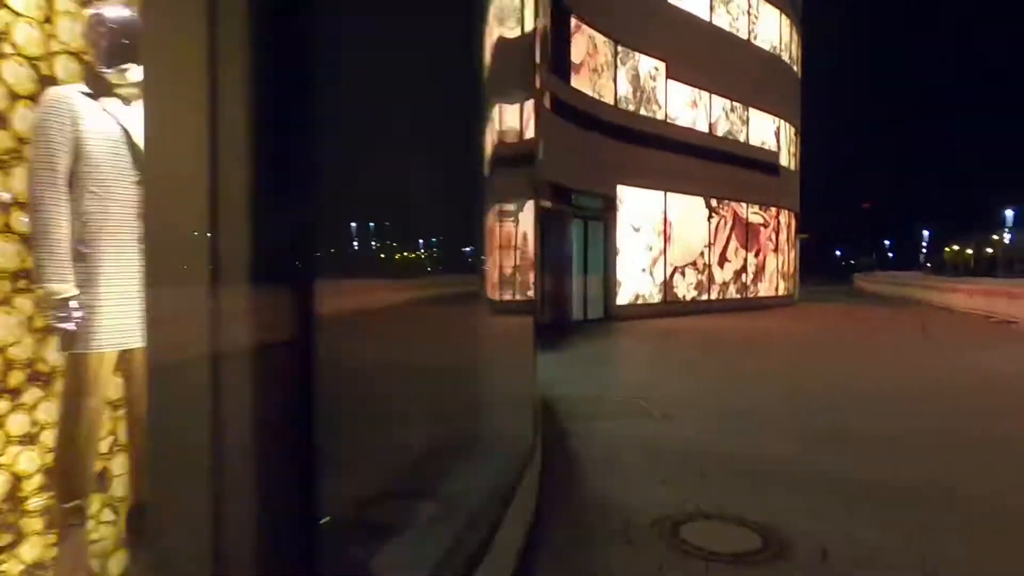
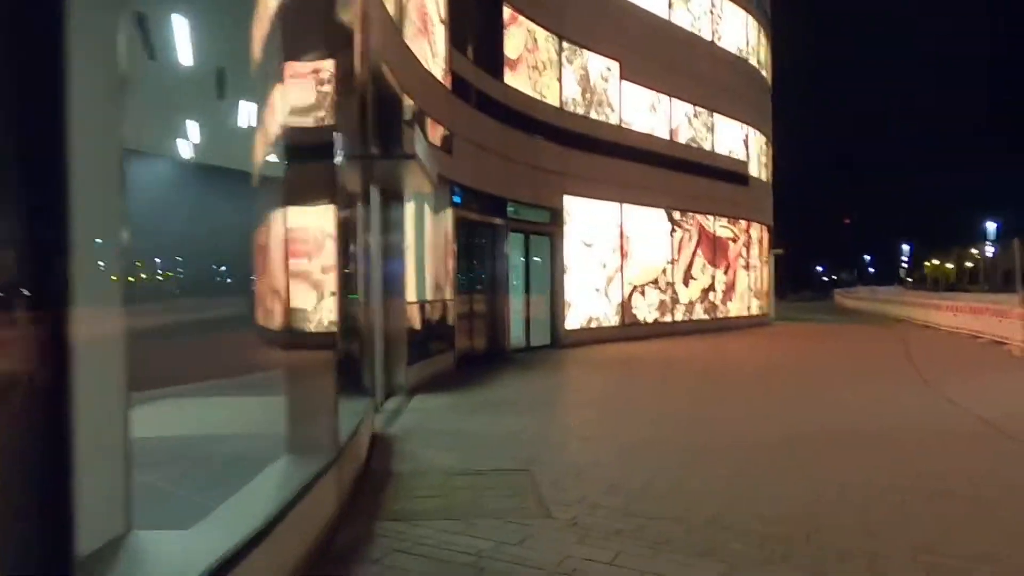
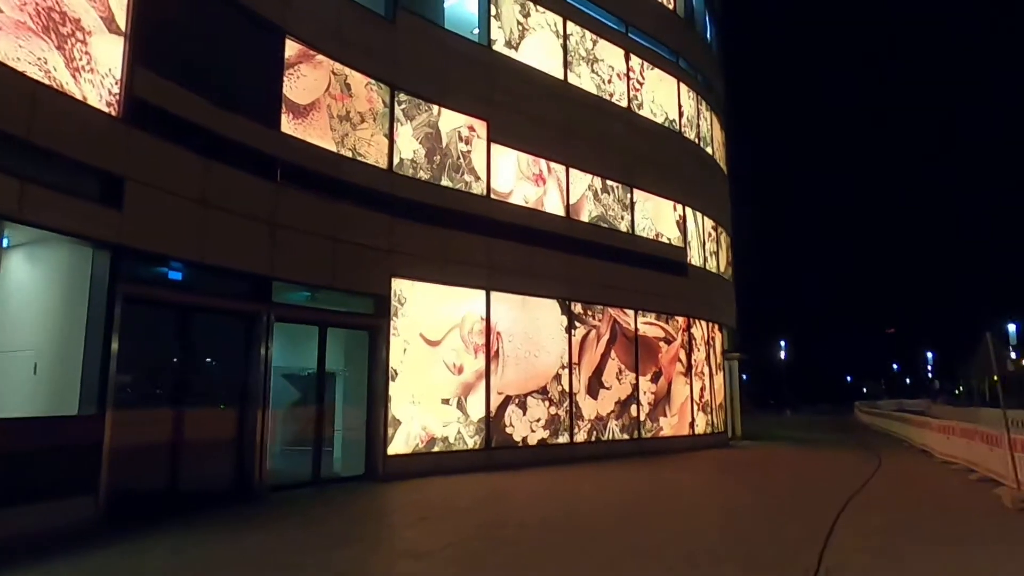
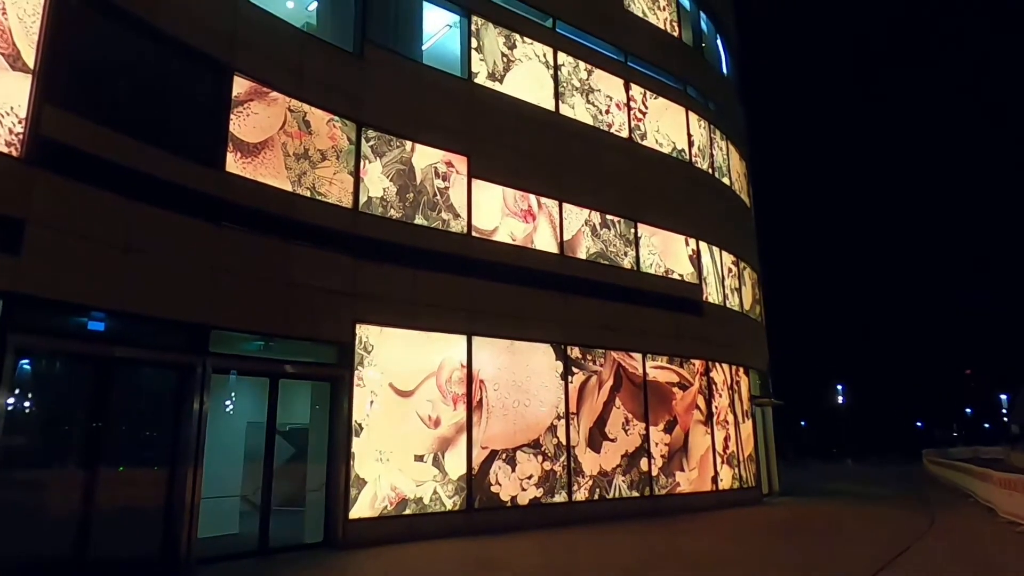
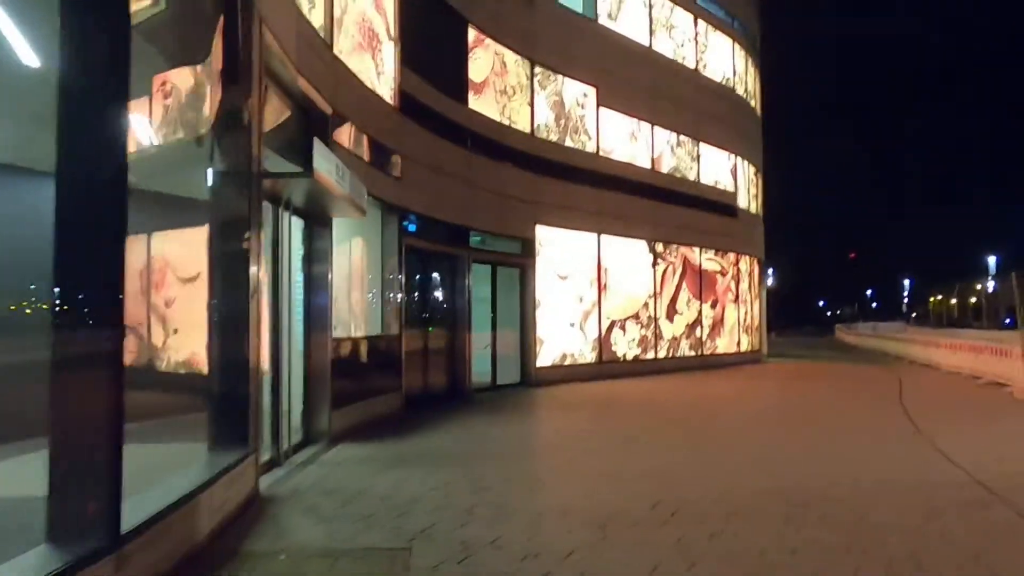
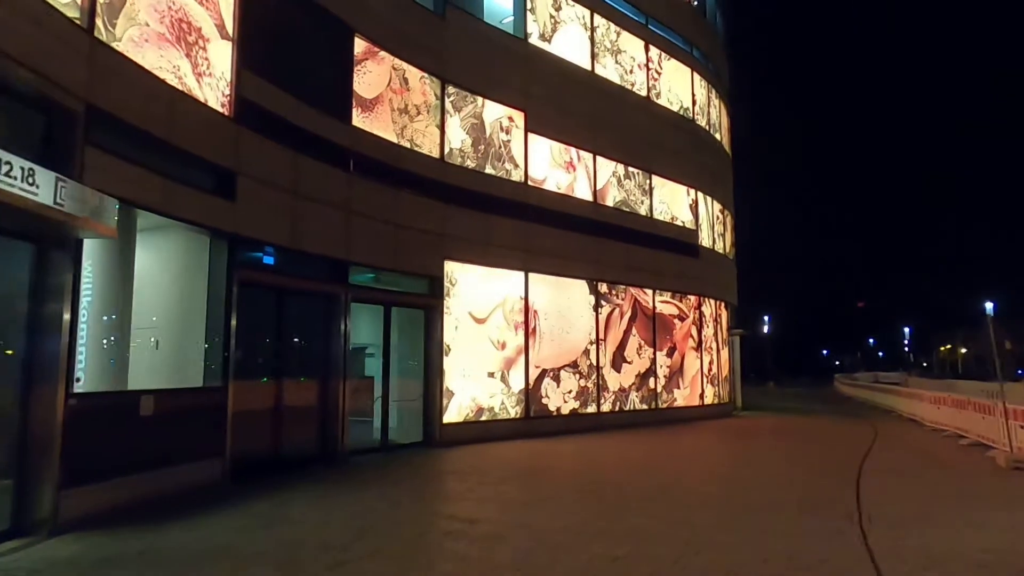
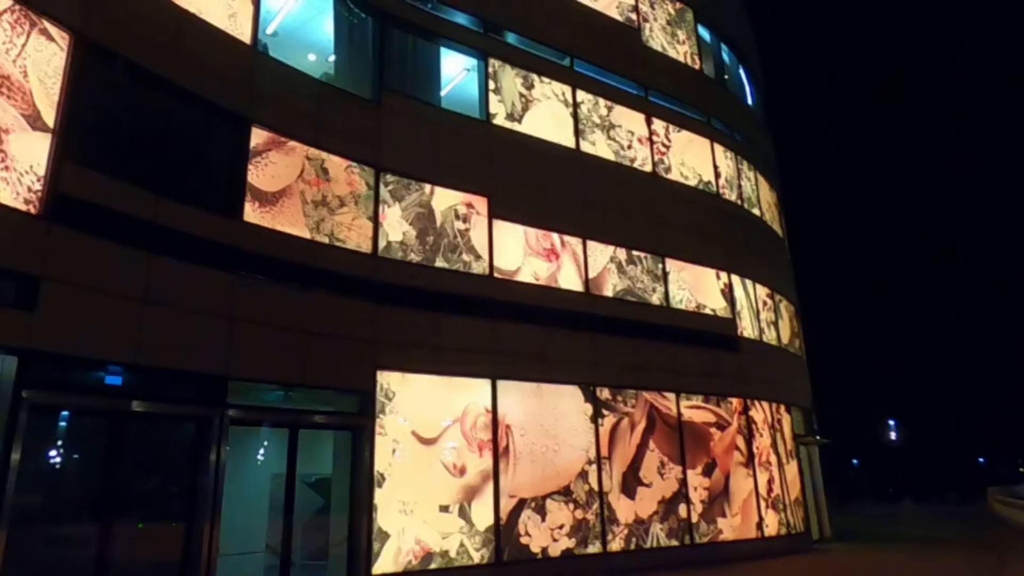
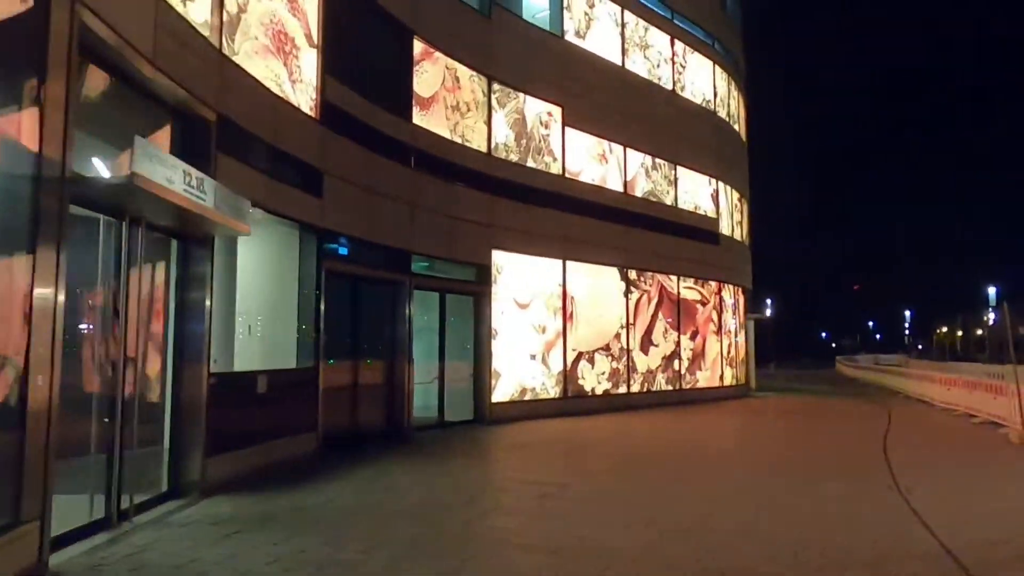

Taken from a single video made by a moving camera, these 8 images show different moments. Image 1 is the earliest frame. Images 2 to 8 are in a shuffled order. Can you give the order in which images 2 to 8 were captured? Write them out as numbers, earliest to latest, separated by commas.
2, 5, 8, 6, 3, 4, 7
